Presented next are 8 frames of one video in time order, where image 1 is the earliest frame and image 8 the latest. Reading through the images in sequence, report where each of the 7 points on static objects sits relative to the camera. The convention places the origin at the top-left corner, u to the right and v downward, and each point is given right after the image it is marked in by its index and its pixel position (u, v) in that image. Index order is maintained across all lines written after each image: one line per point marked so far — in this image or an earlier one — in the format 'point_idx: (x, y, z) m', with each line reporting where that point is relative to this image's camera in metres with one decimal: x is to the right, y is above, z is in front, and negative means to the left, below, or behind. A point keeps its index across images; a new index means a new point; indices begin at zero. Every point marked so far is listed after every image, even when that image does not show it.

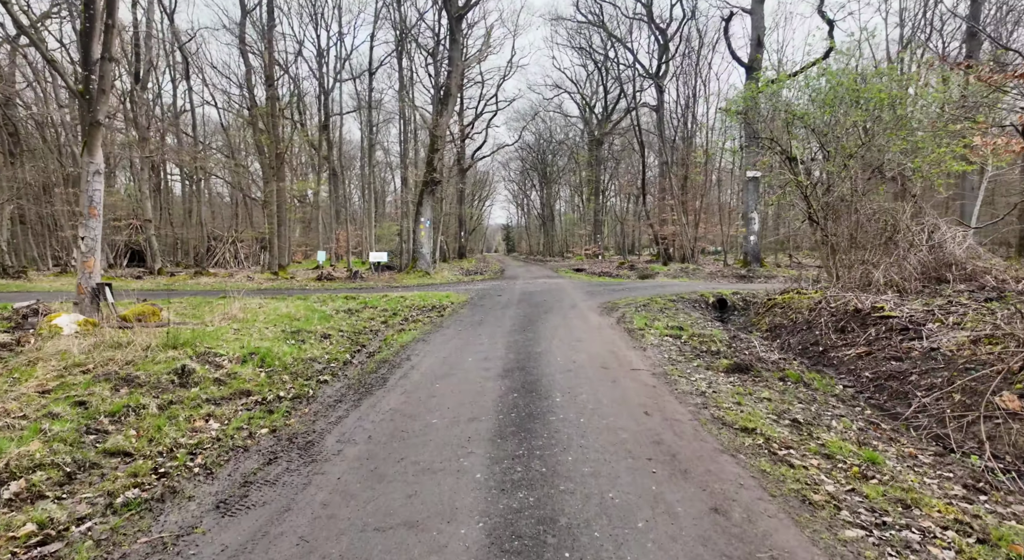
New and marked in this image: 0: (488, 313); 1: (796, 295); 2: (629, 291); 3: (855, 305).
0: (-0.5, -0.7, +13.2) m
1: (+6.1, -0.4, +13.3) m
2: (+3.5, -0.3, +17.7) m
3: (+5.7, -0.4, +10.1) m
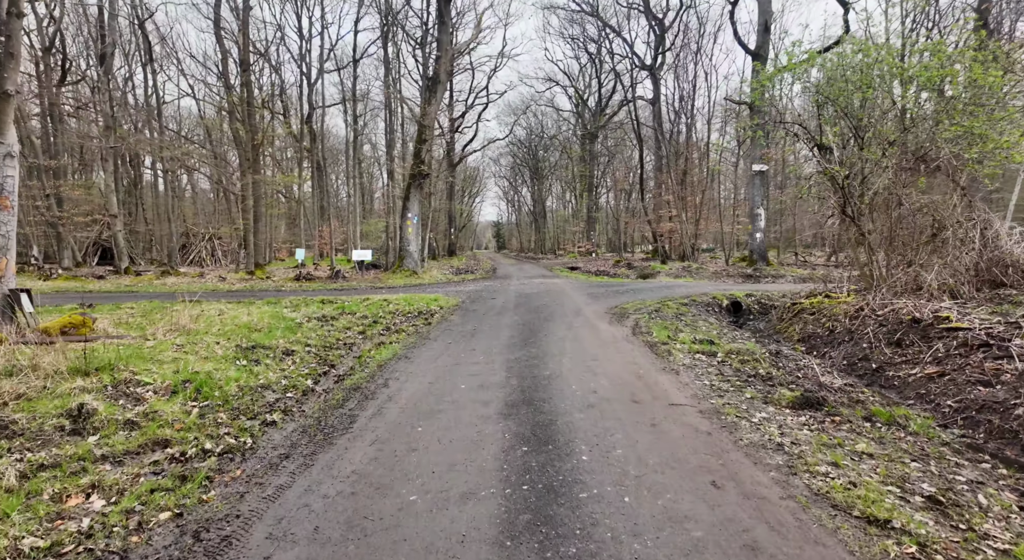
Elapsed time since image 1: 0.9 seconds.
0: (-0.6, -0.8, +11.7) m
1: (+6.1, -0.4, +11.9) m
2: (+3.3, -0.3, +16.3) m
3: (+5.7, -0.5, +8.6) m
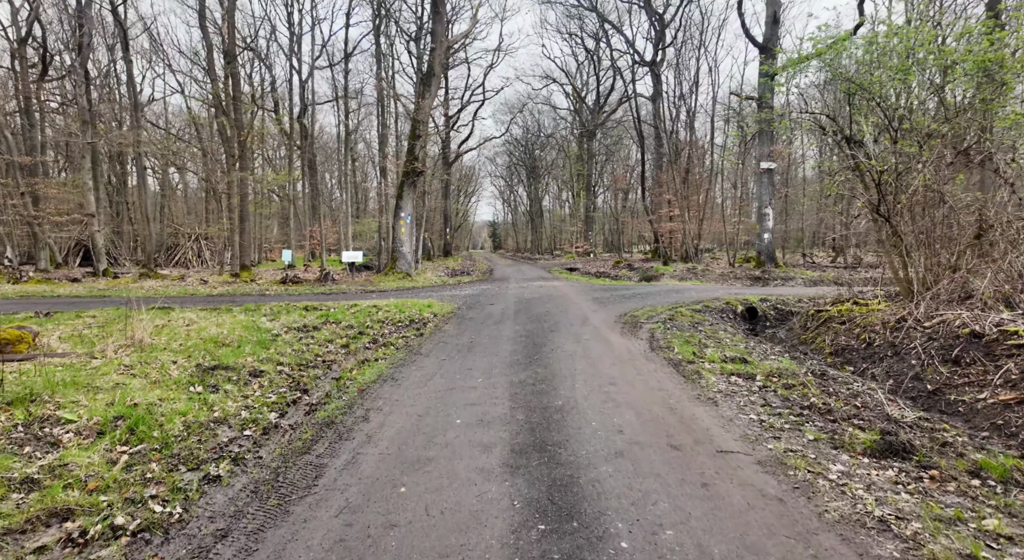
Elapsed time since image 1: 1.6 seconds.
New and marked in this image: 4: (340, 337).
0: (-0.6, -0.9, +10.6) m
1: (+6.1, -0.5, +10.9) m
2: (+3.3, -0.4, +15.2) m
3: (+5.7, -0.6, +7.6) m
4: (-2.9, -0.9, +10.0) m
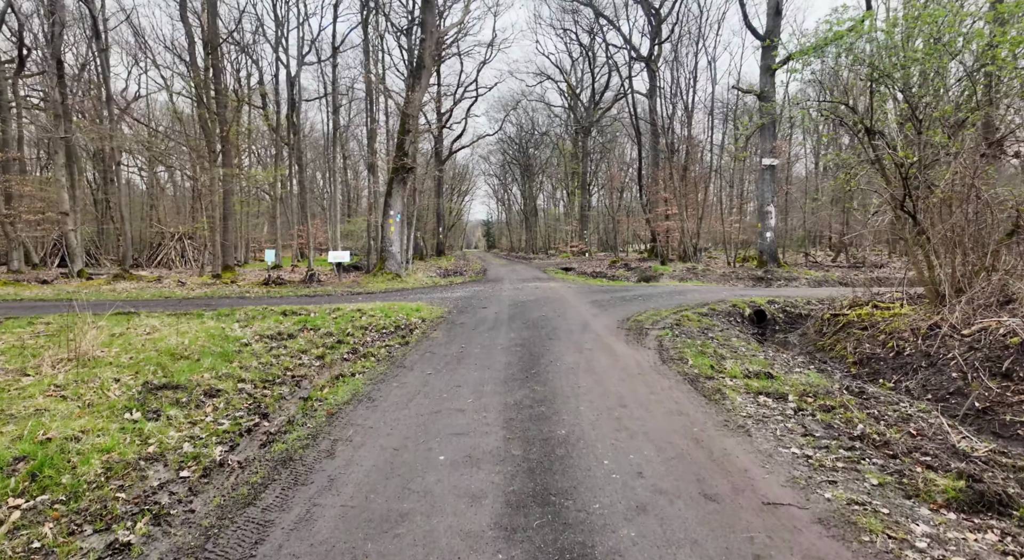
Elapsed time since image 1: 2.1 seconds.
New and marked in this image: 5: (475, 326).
0: (-0.7, -0.9, +9.7) m
1: (+6.0, -0.5, +10.1) m
2: (+3.2, -0.5, +14.4) m
3: (+5.6, -0.6, +6.8) m
4: (-3.0, -1.0, +9.1) m
5: (-0.7, -0.8, +10.9) m
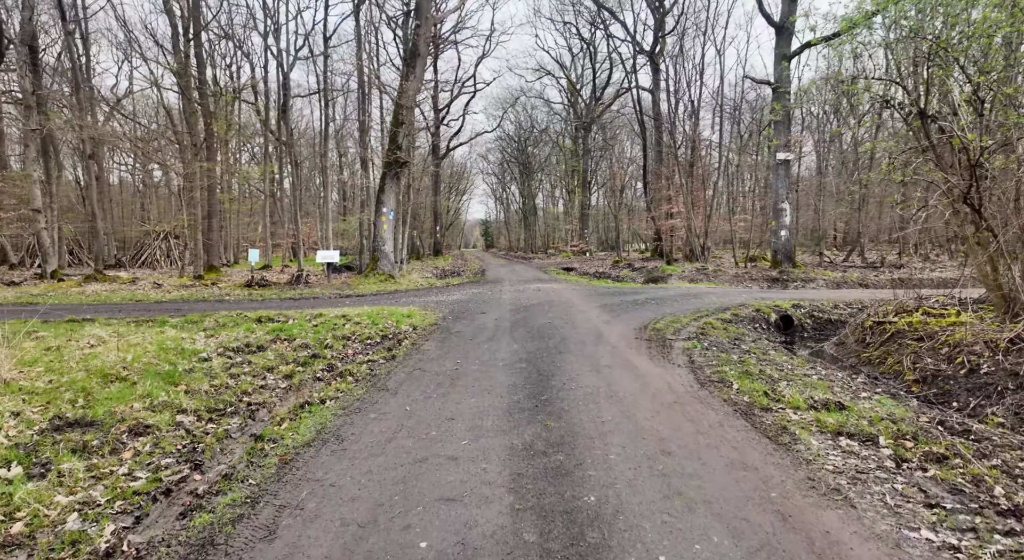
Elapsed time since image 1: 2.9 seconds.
0: (-0.6, -1.0, +8.5) m
1: (+6.0, -0.6, +8.8) m
2: (+3.2, -0.5, +13.2) m
3: (+5.7, -0.7, +5.6) m
4: (-2.9, -1.0, +7.9) m
5: (-0.7, -0.9, +9.6) m
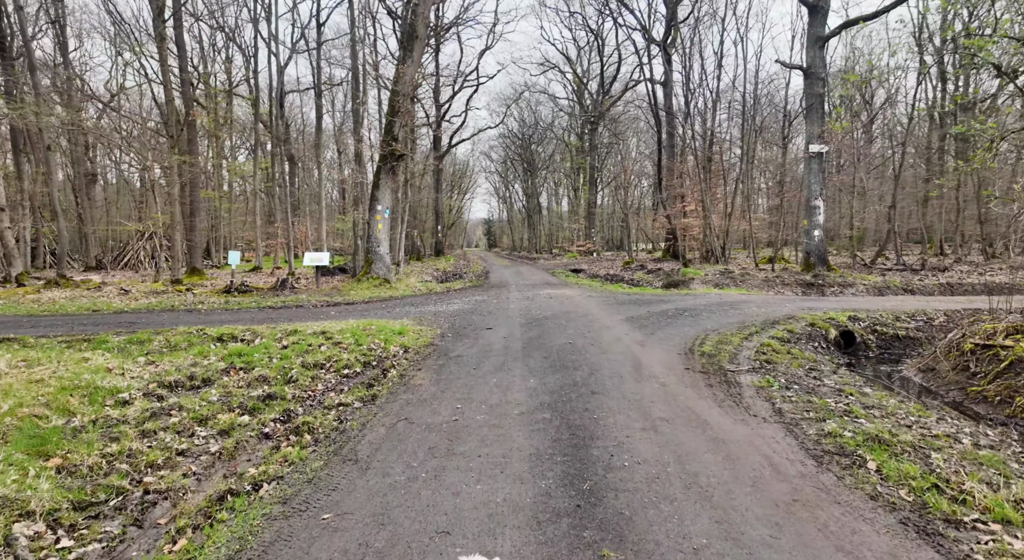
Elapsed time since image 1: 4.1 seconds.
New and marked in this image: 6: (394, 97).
0: (-0.5, -1.1, +6.6) m
1: (+6.2, -0.7, +6.9) m
2: (+3.4, -0.7, +11.3) m
3: (+5.8, -0.8, +3.6) m
4: (-2.8, -1.2, +6.0) m
5: (-0.5, -1.0, +7.8) m
6: (-3.8, +5.9, +19.6) m
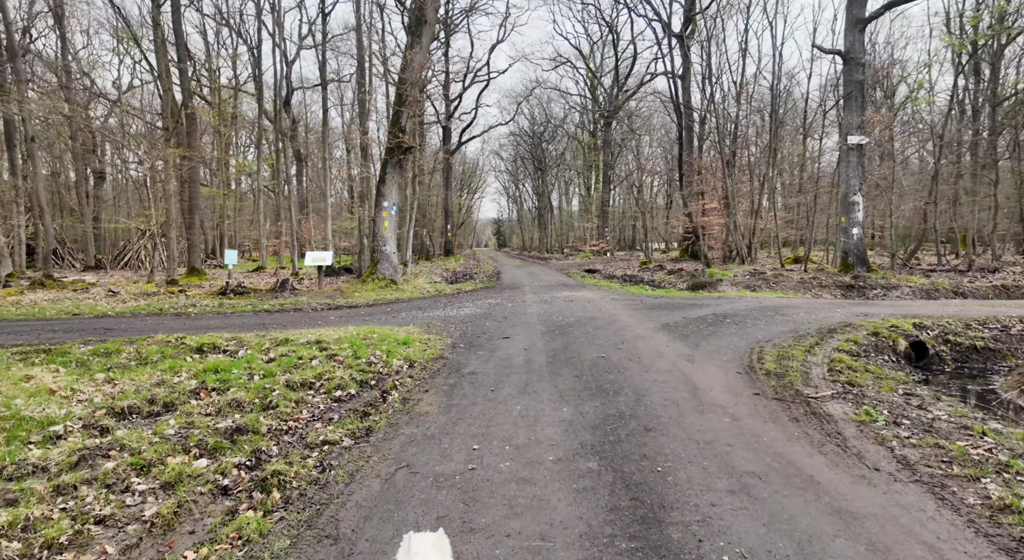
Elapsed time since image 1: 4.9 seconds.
0: (-0.2, -1.2, +5.3) m
1: (+6.4, -0.8, +5.6) m
2: (+3.7, -0.7, +9.9) m
3: (+6.0, -0.9, +2.3) m
4: (-2.5, -1.2, +4.7) m
5: (-0.2, -1.1, +6.5) m
6: (-3.3, +5.8, +18.4) m
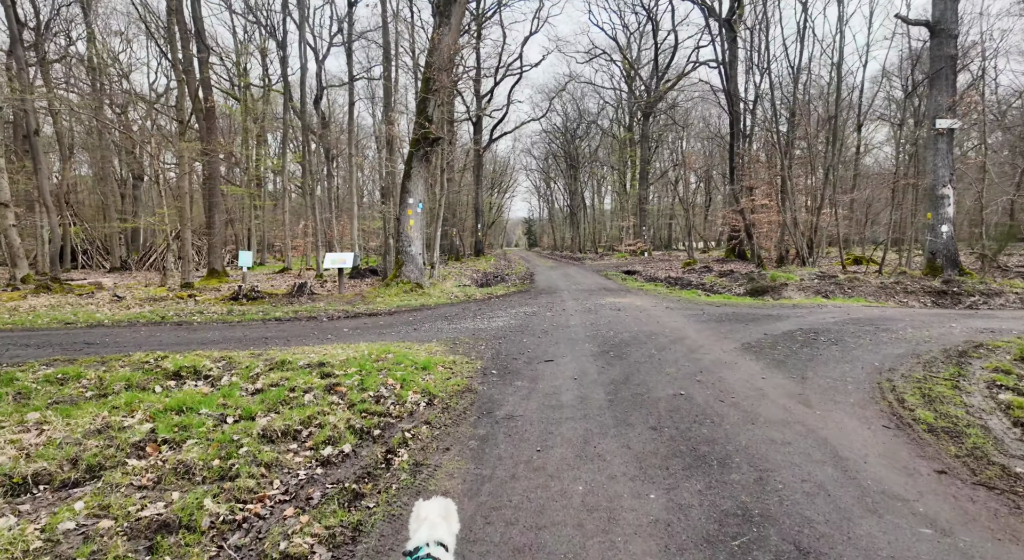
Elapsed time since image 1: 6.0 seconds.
0: (+0.1, -1.3, +3.6) m
1: (+6.8, -0.9, +3.5) m
2: (+4.3, -0.8, +8.0) m
3: (+6.2, -1.0, +0.2) m
4: (-2.2, -1.3, +3.1) m
5: (+0.2, -1.2, +4.8) m
6: (-2.3, +5.7, +16.8) m
